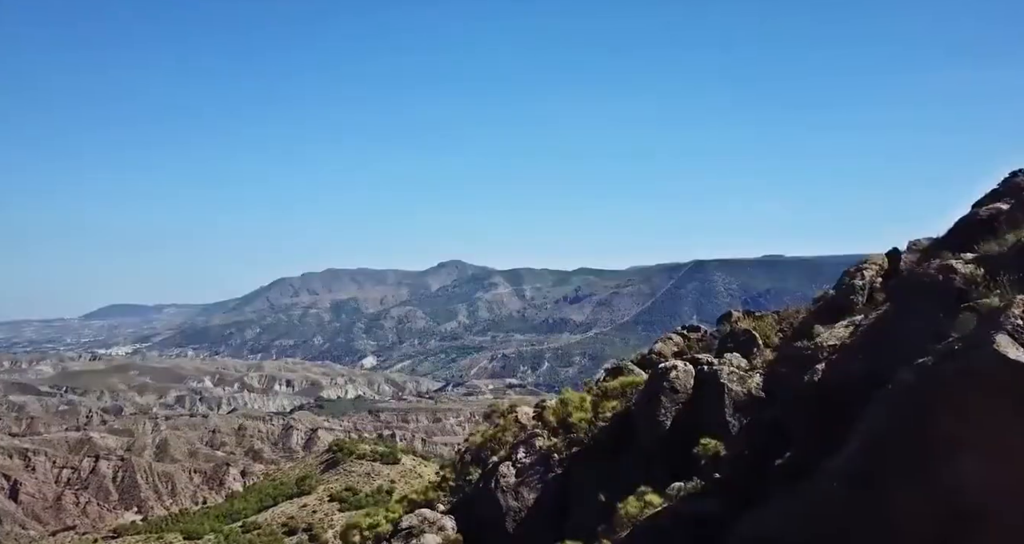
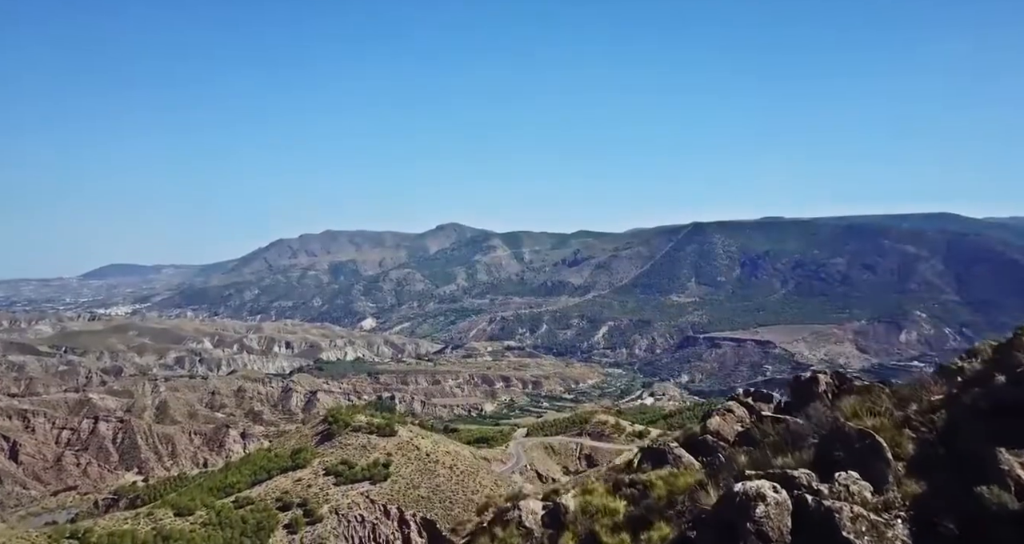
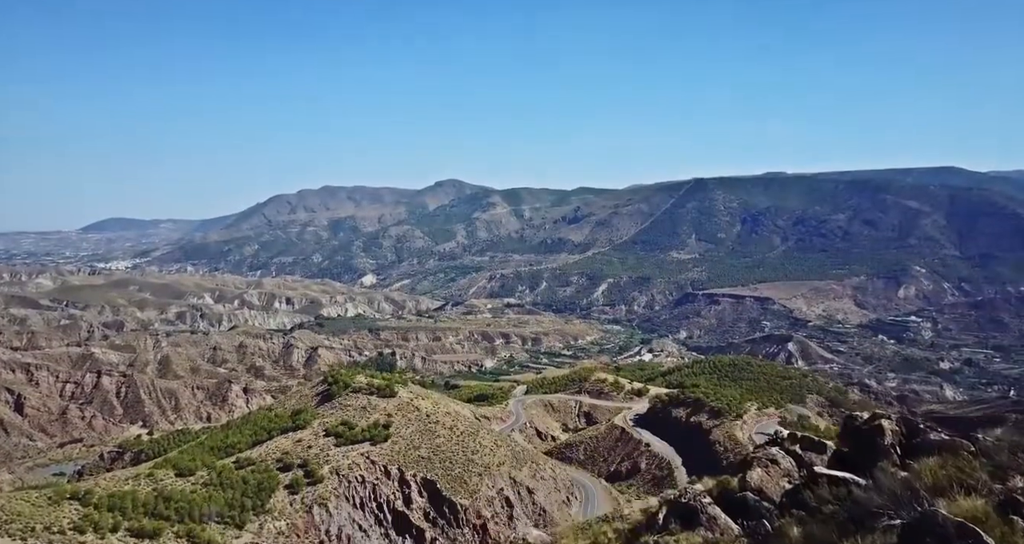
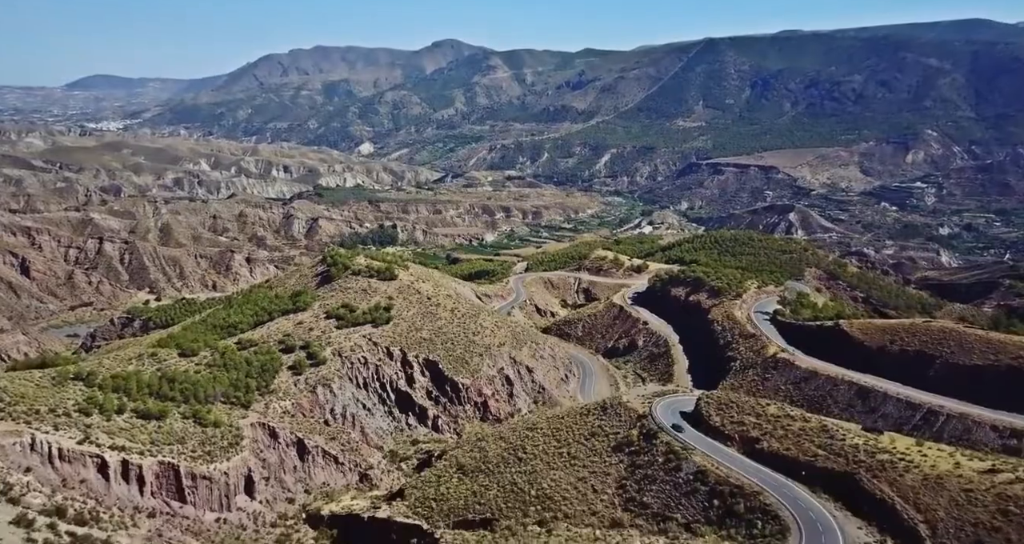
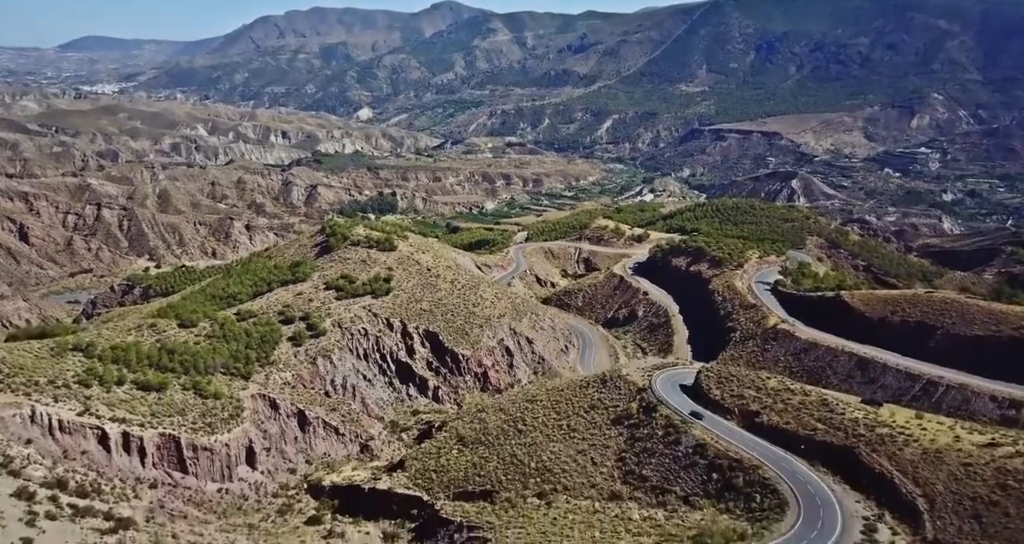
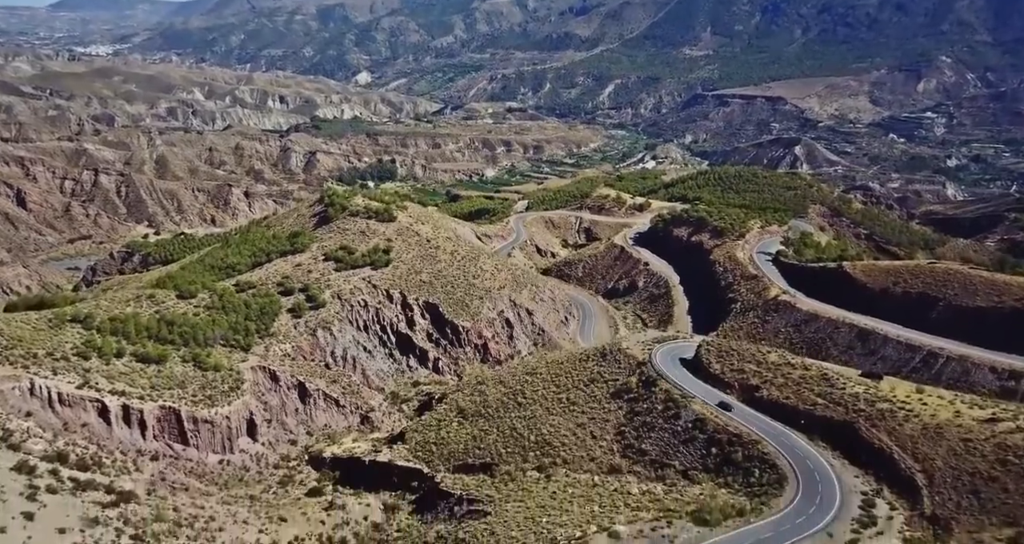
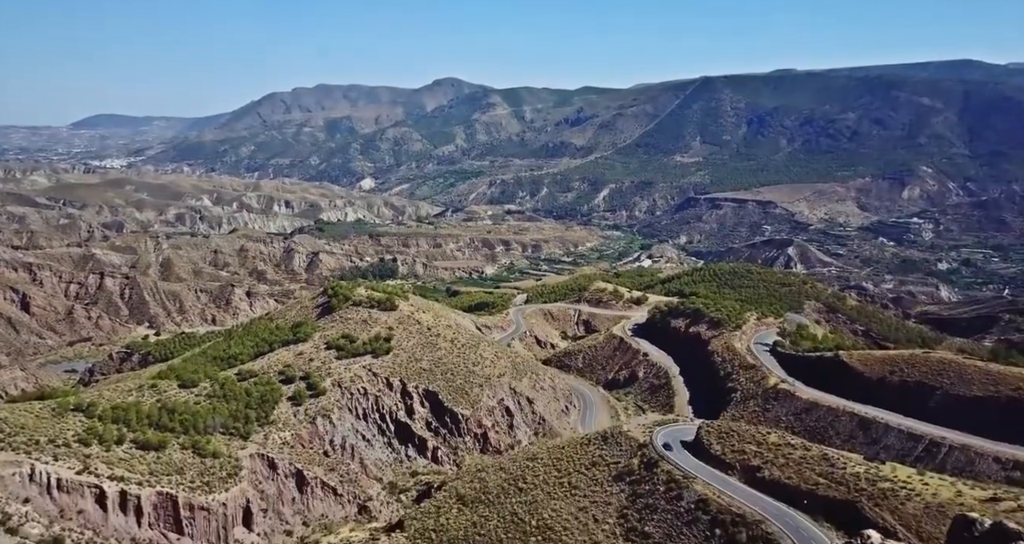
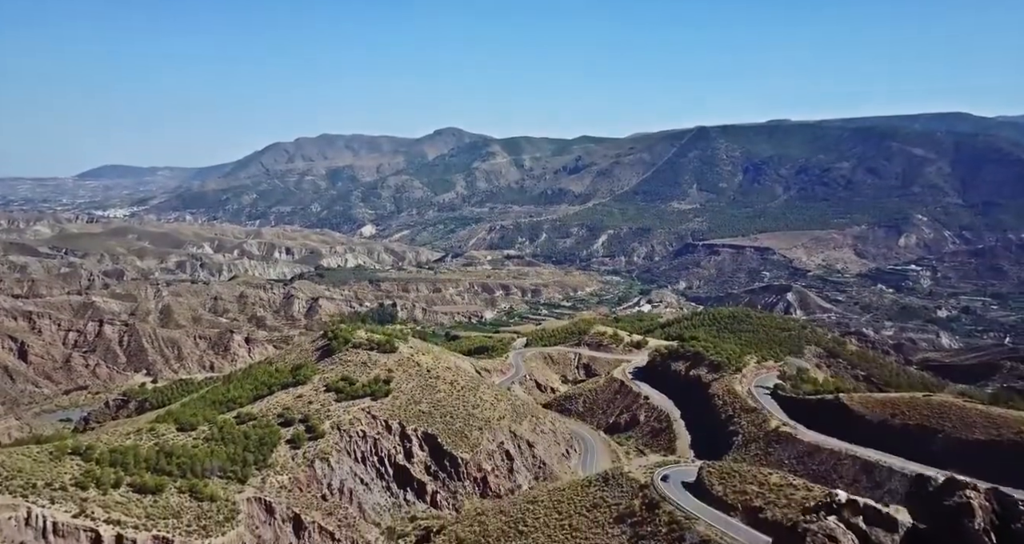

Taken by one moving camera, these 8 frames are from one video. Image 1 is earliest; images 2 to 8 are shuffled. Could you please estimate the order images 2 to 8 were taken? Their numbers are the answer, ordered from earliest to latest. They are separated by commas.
2, 3, 8, 7, 4, 5, 6
